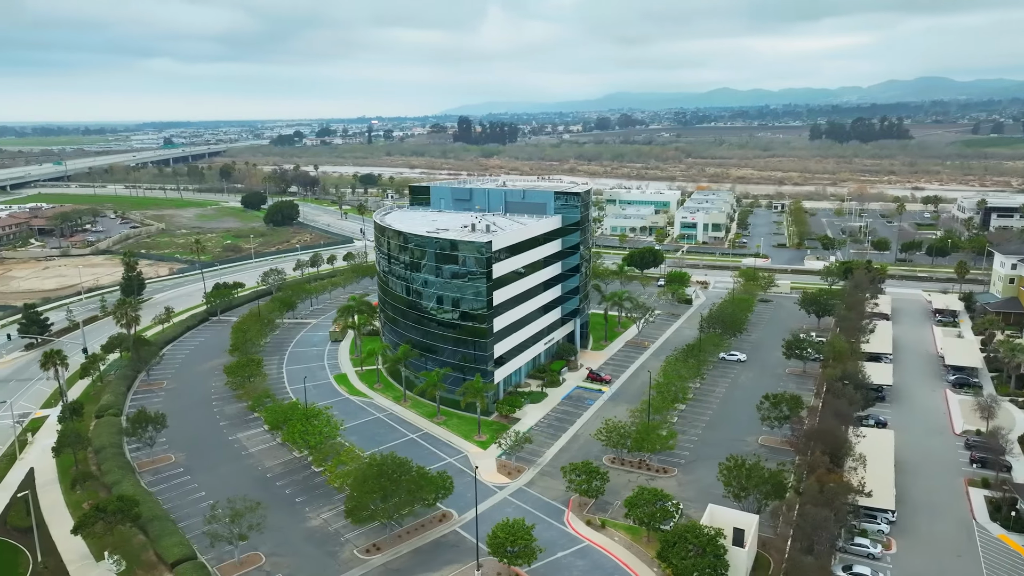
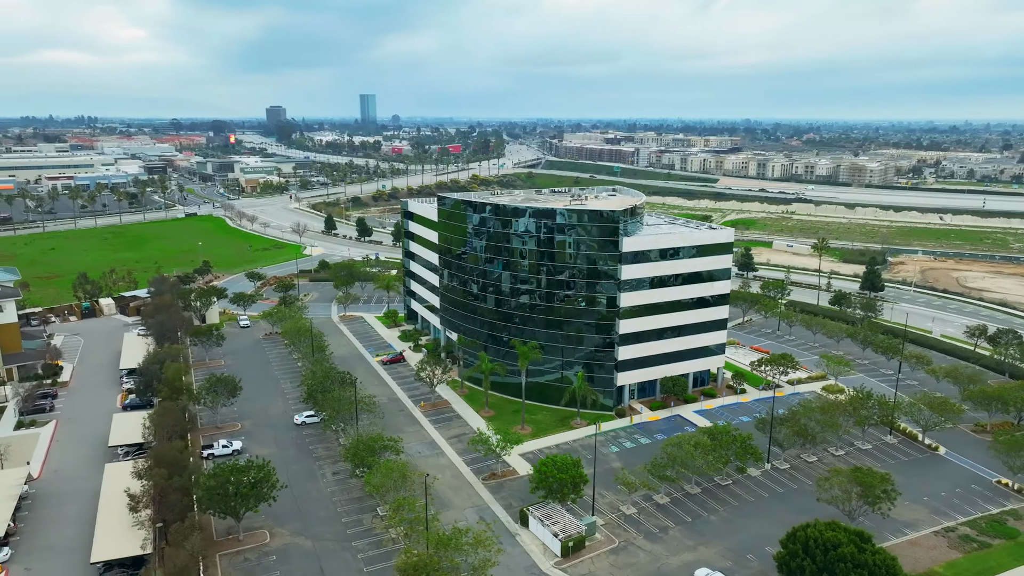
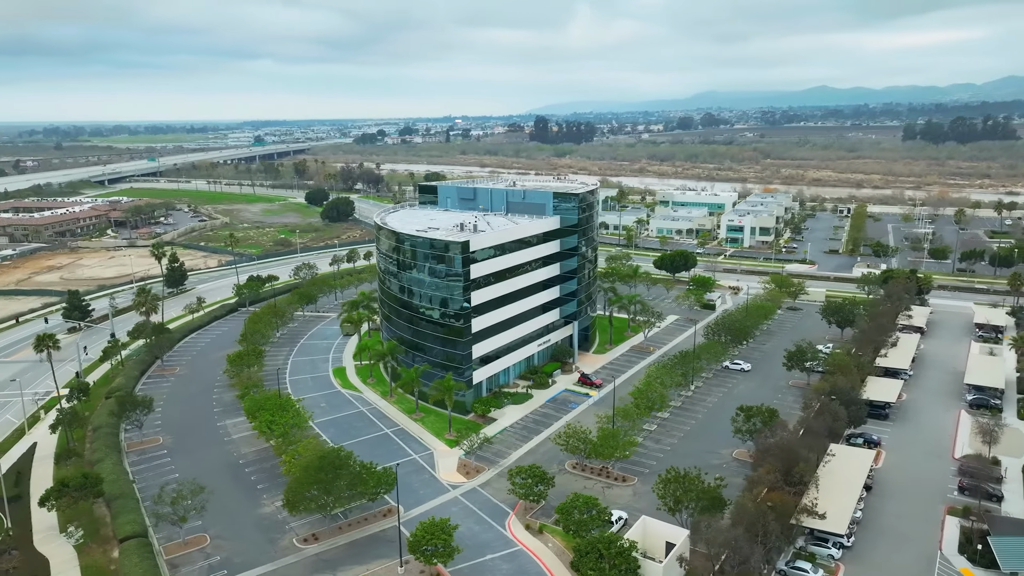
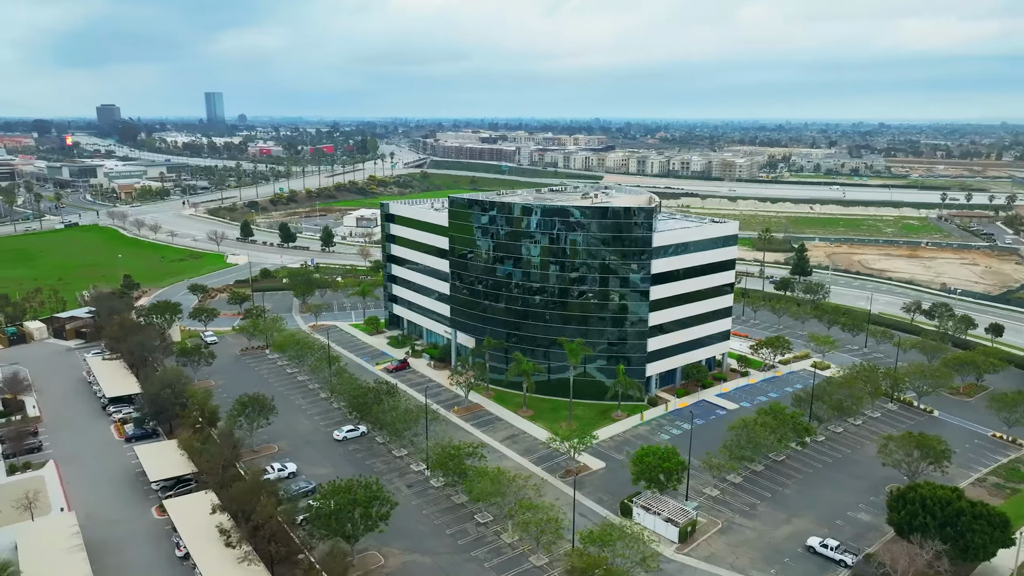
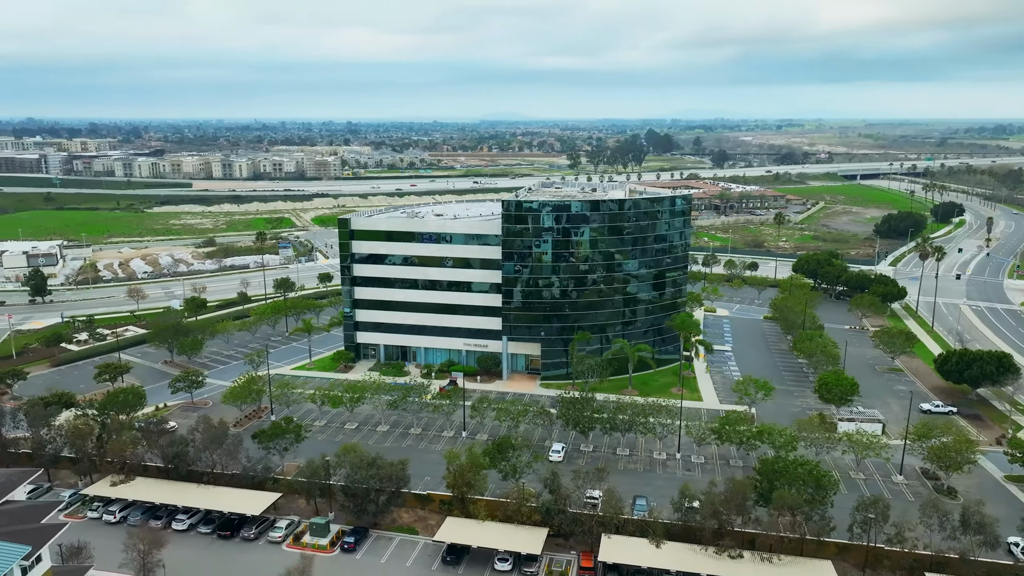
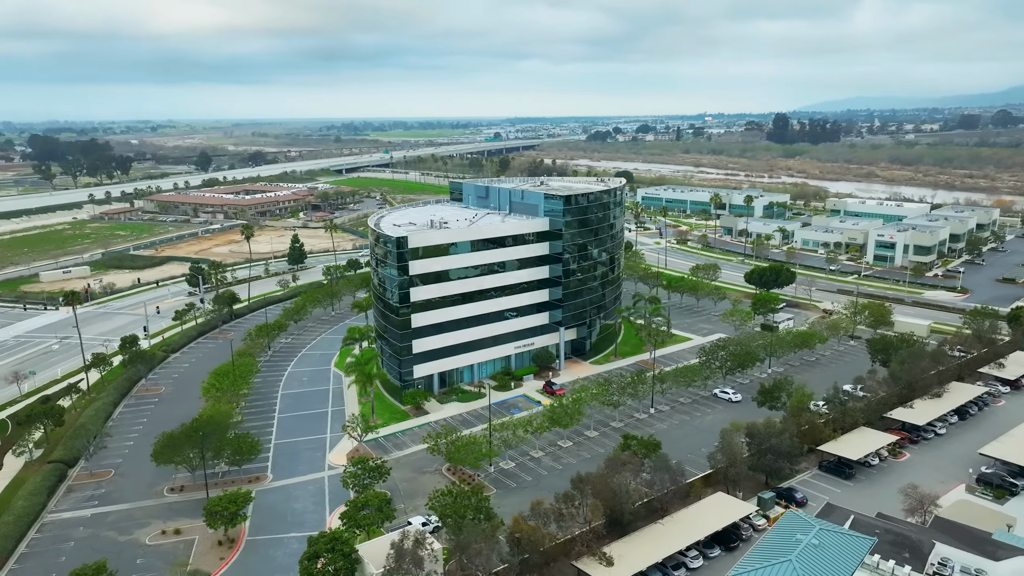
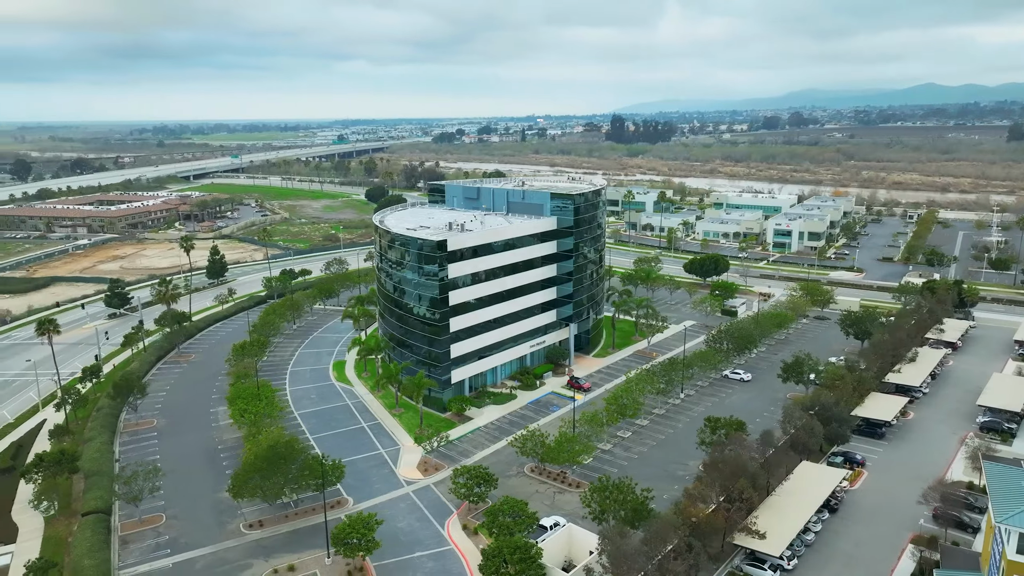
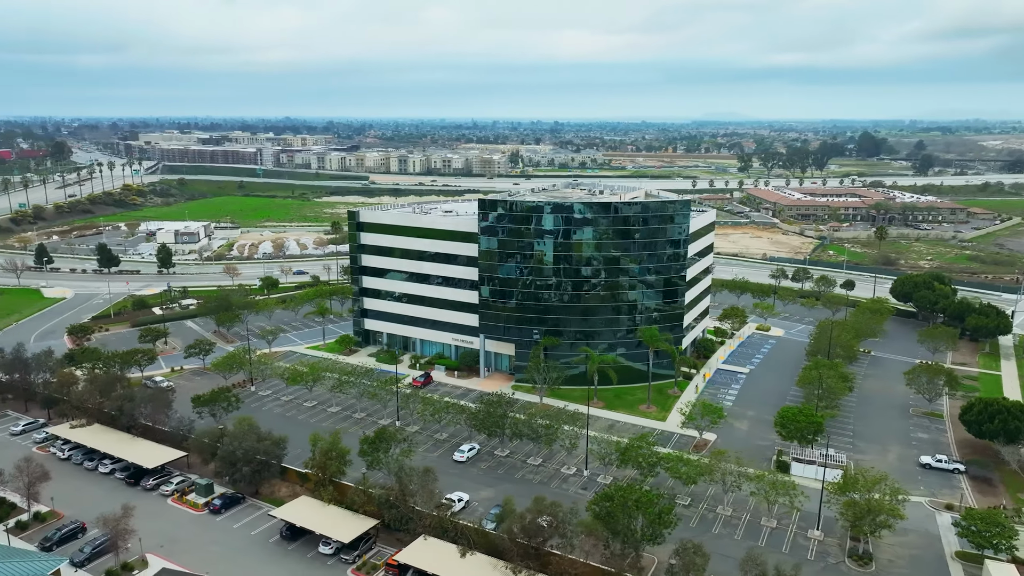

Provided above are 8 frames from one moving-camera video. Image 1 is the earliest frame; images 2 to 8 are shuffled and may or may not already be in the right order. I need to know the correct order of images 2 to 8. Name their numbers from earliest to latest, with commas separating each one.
3, 7, 6, 5, 8, 4, 2
